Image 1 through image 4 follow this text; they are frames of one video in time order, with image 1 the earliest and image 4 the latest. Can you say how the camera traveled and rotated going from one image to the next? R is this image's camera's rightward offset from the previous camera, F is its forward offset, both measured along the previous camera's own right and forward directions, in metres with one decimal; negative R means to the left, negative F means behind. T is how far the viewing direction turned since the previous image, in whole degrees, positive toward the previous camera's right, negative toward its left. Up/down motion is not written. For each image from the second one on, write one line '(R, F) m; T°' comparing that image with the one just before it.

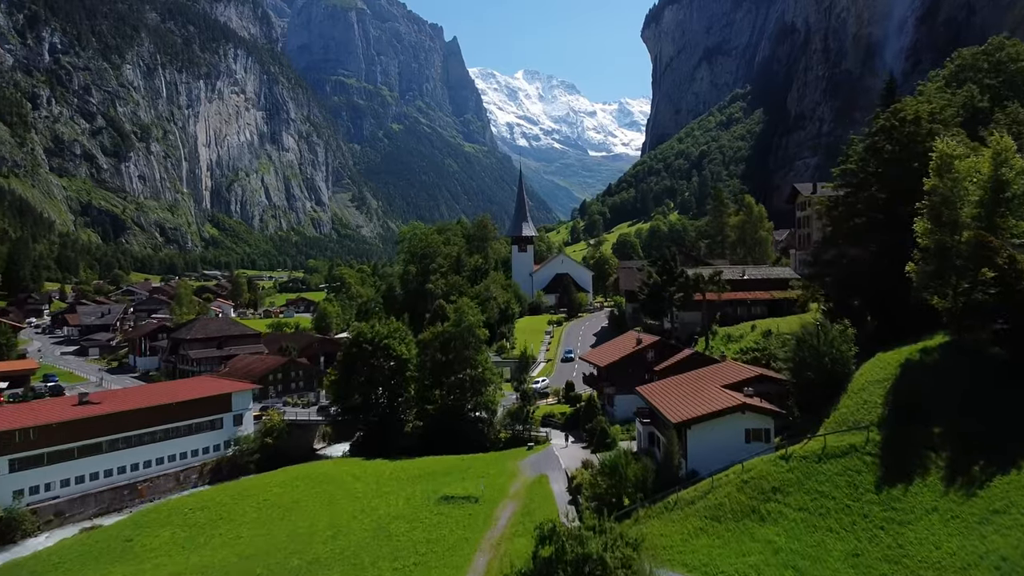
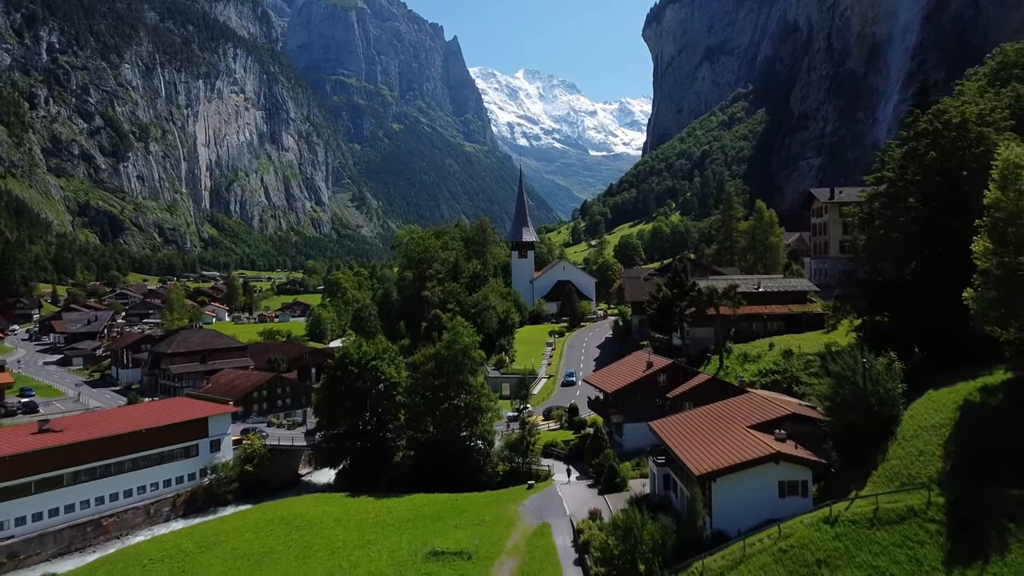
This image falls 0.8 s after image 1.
(+0.1, +3.4) m; 0°
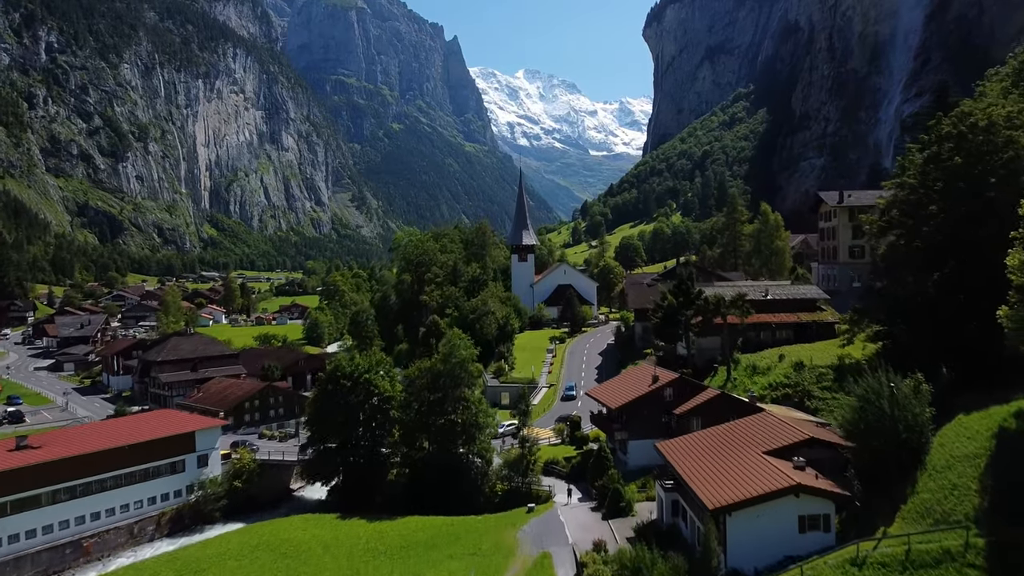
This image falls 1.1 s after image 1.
(0.0, +1.7) m; 0°
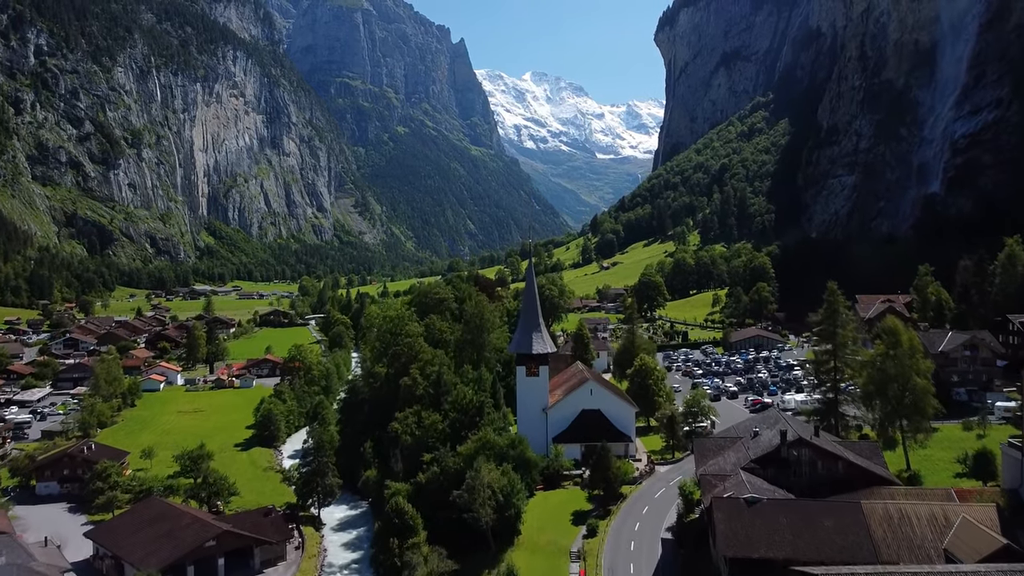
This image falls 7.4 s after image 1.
(-0.1, +23.9) m; 0°
